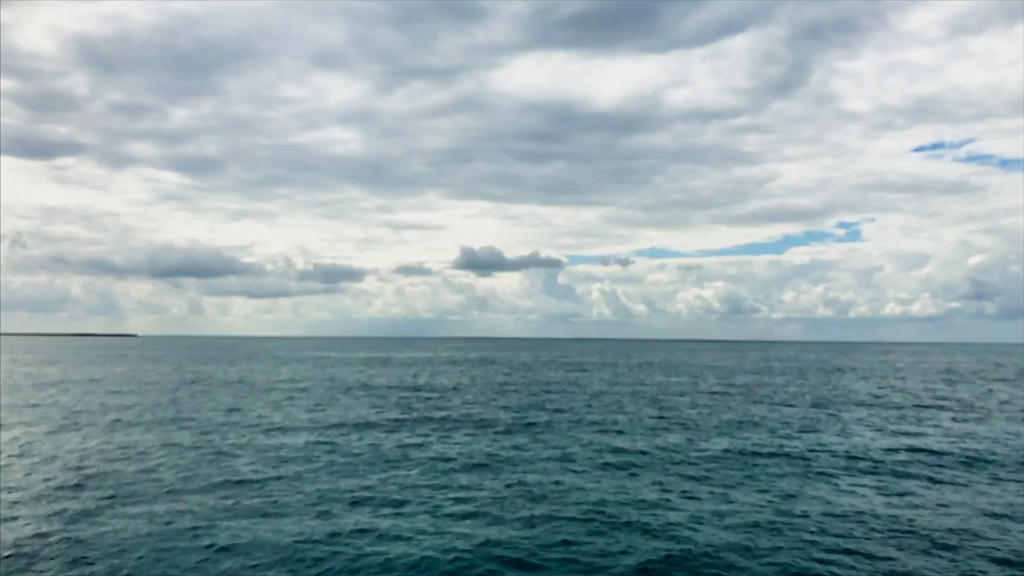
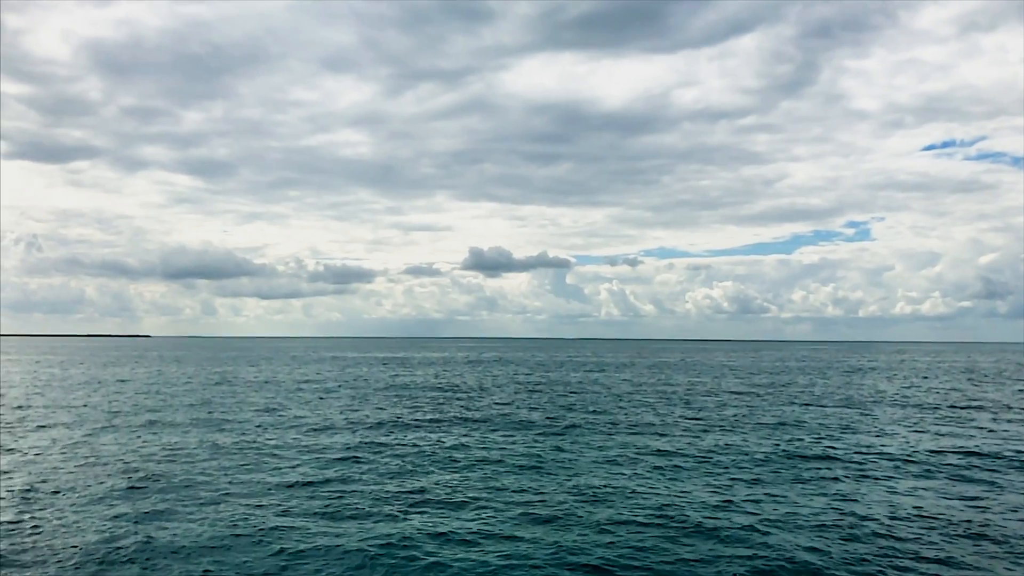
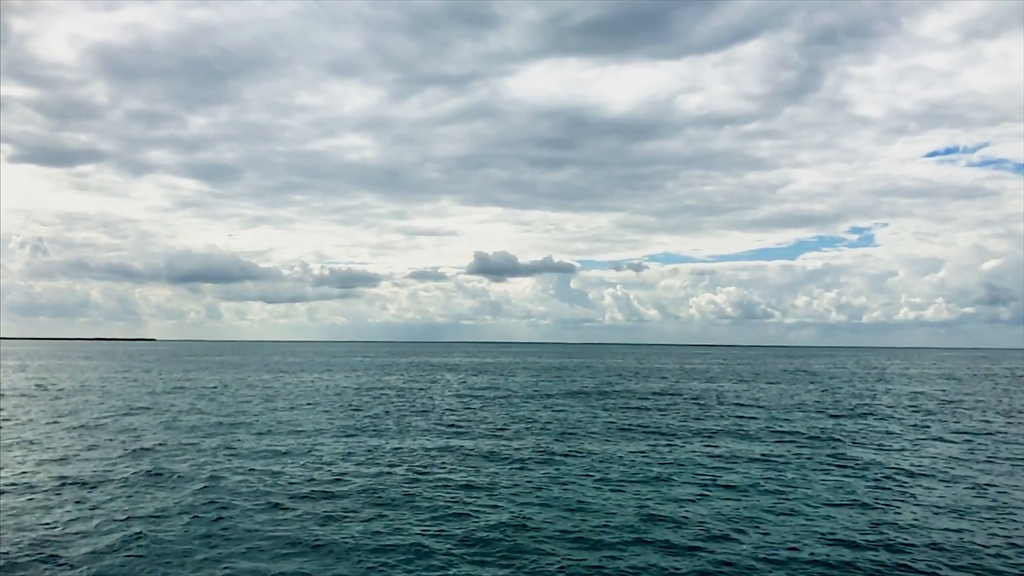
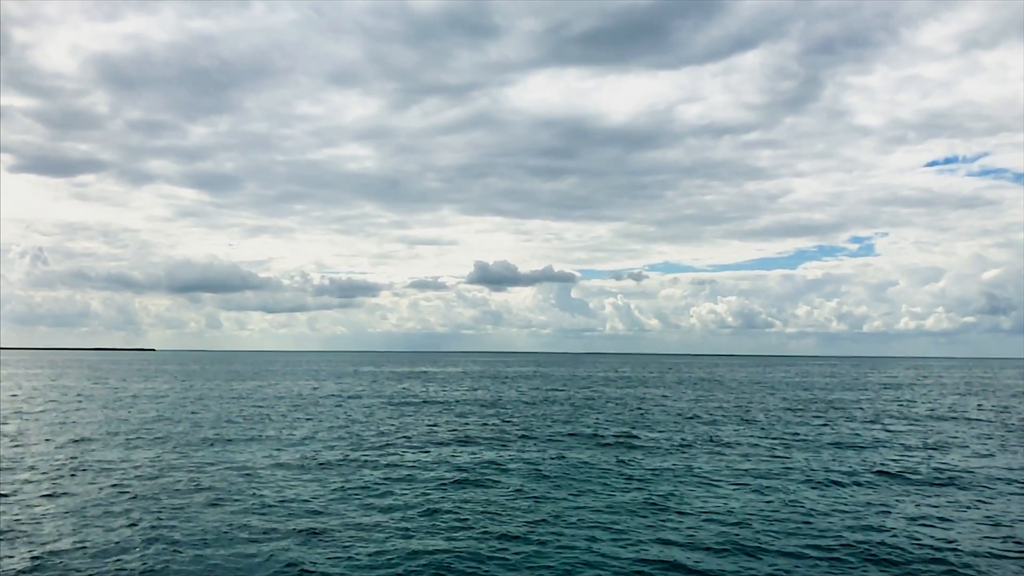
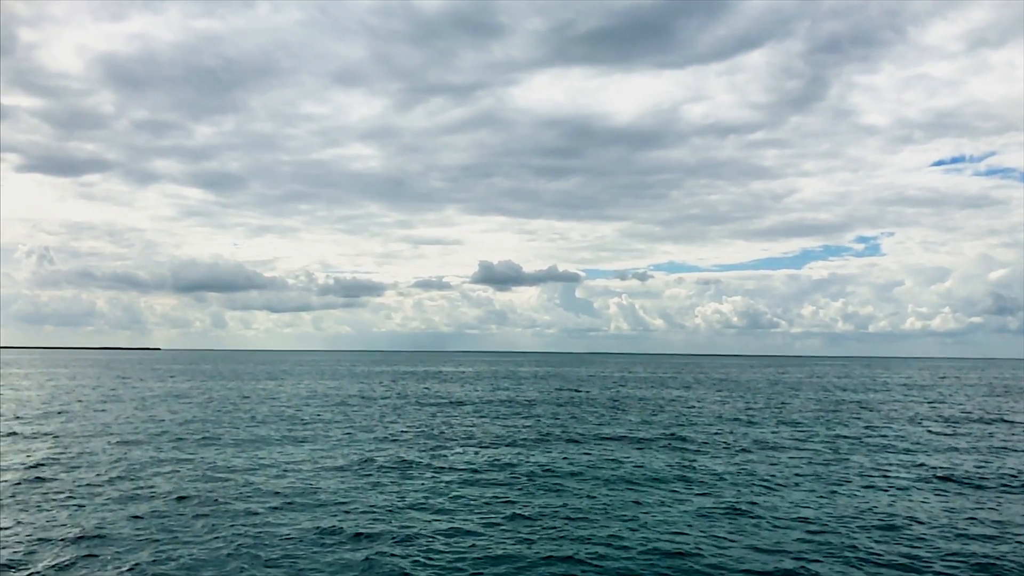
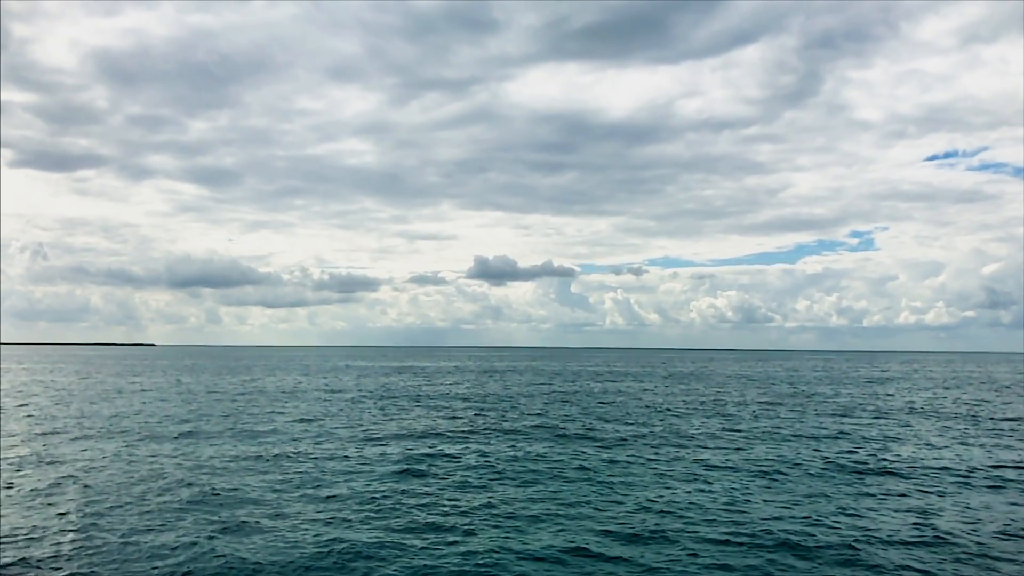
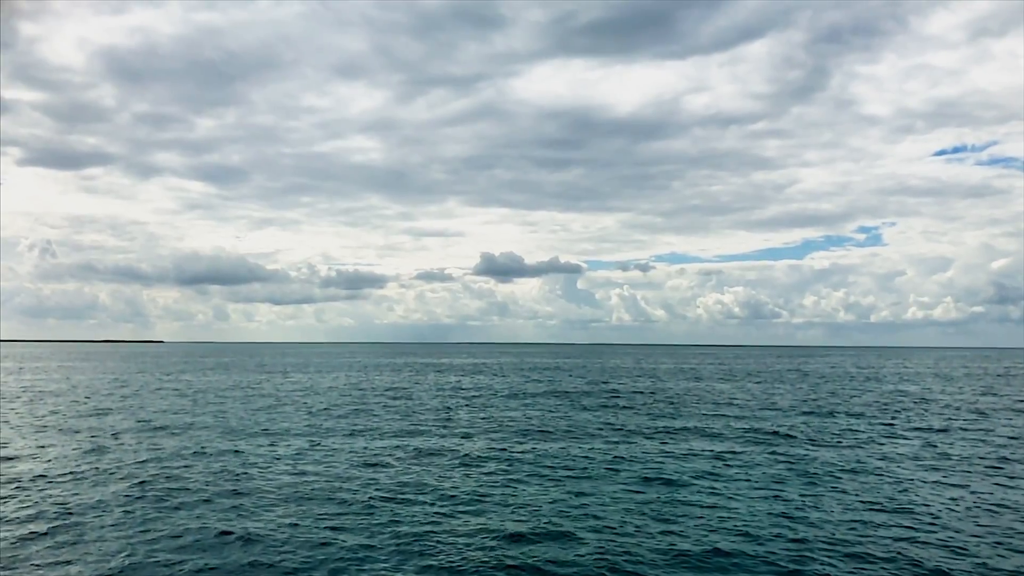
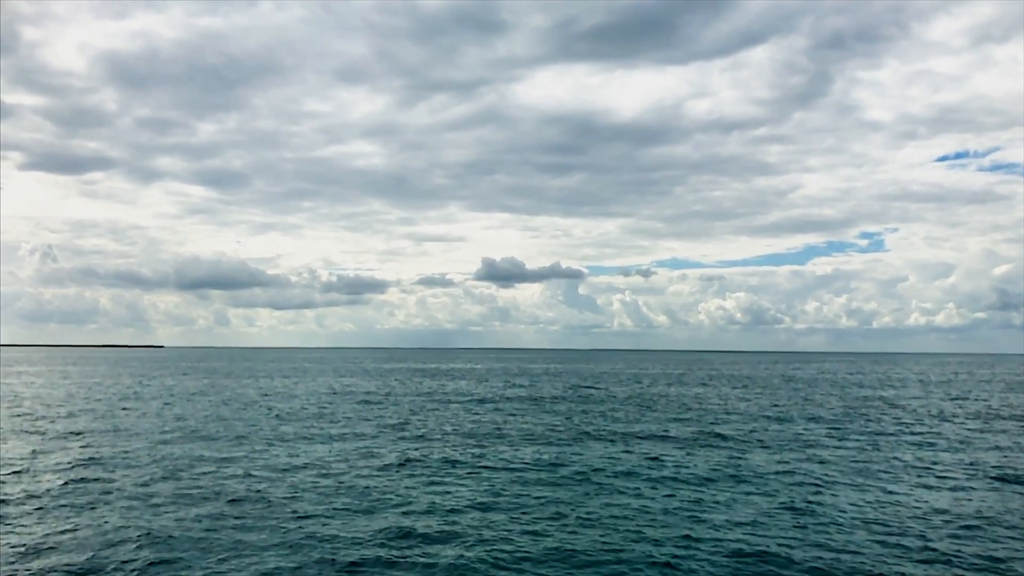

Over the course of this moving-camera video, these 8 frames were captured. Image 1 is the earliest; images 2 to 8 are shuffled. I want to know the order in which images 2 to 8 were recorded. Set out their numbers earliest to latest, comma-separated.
2, 6, 4, 5, 8, 7, 3
